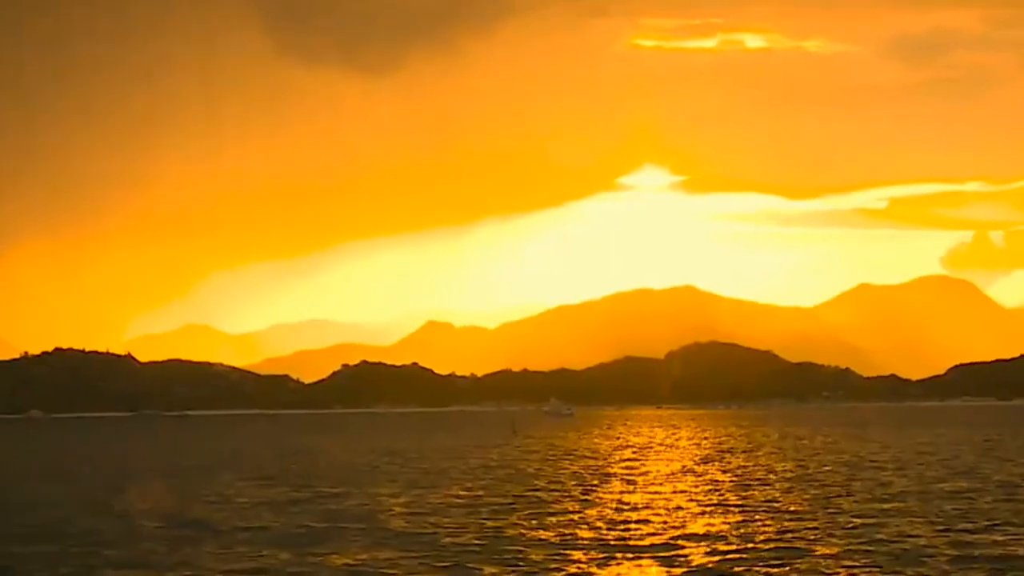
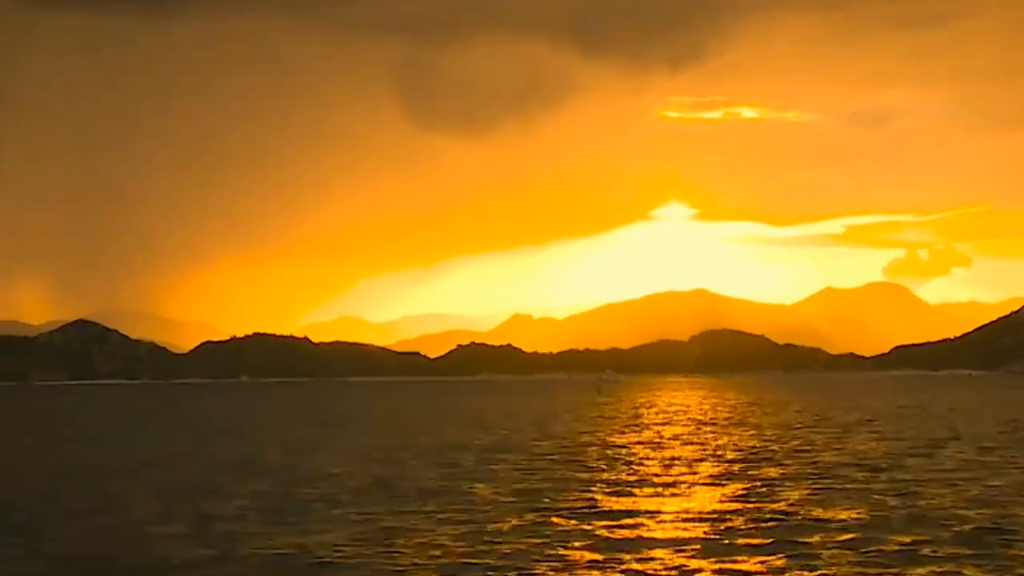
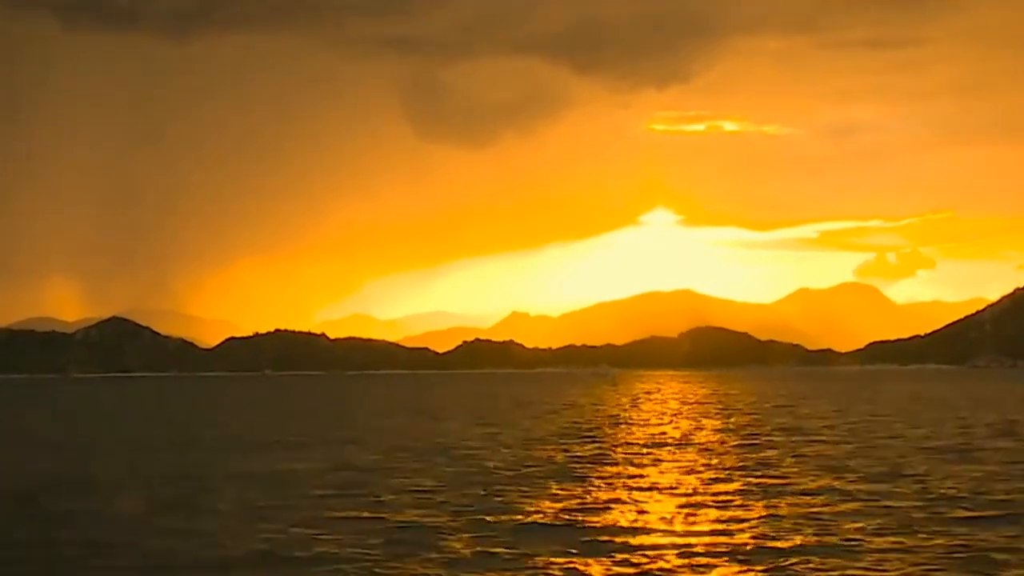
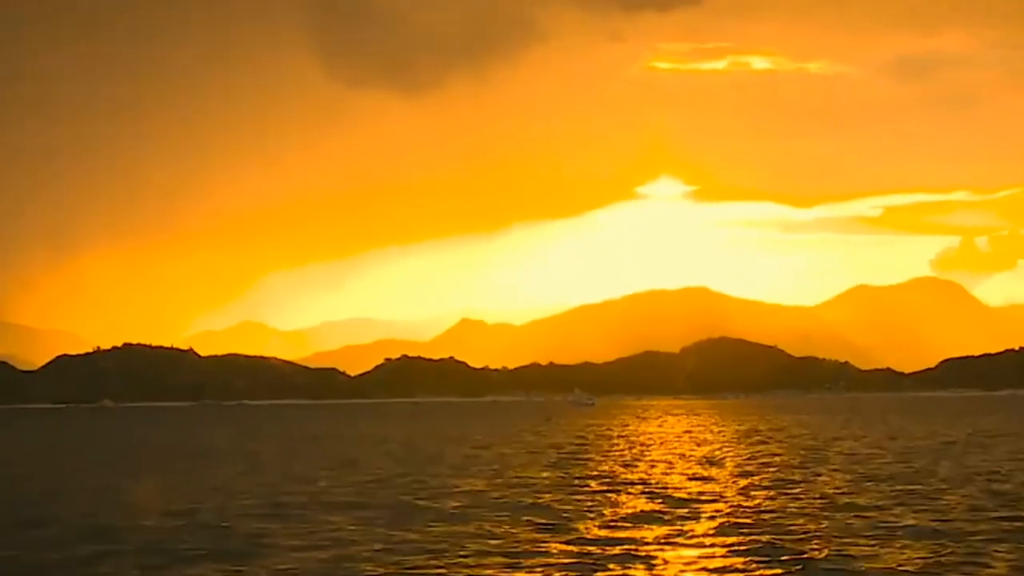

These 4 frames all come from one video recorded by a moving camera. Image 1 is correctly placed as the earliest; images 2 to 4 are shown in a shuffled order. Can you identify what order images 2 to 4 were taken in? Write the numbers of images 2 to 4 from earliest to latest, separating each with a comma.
4, 2, 3
